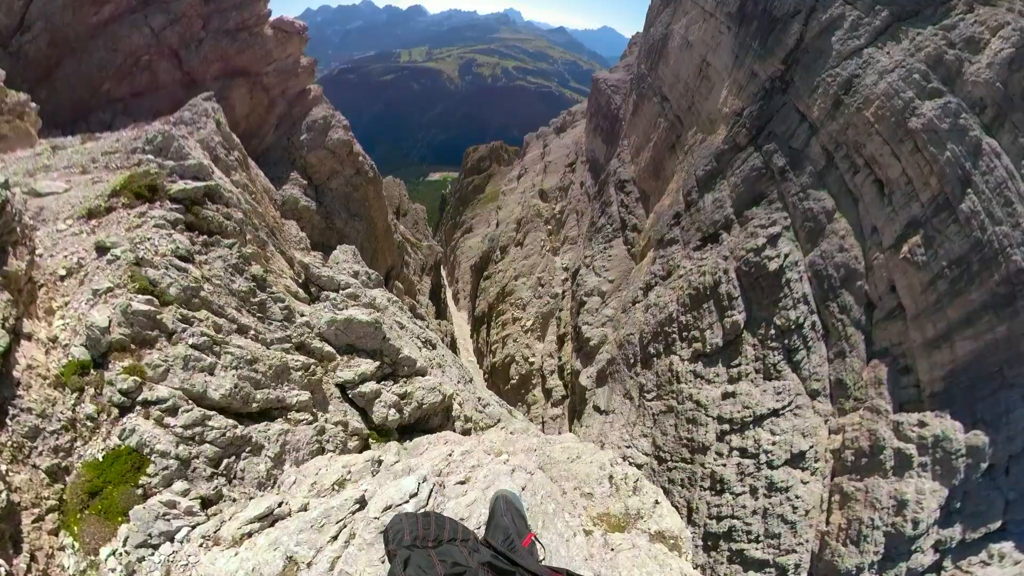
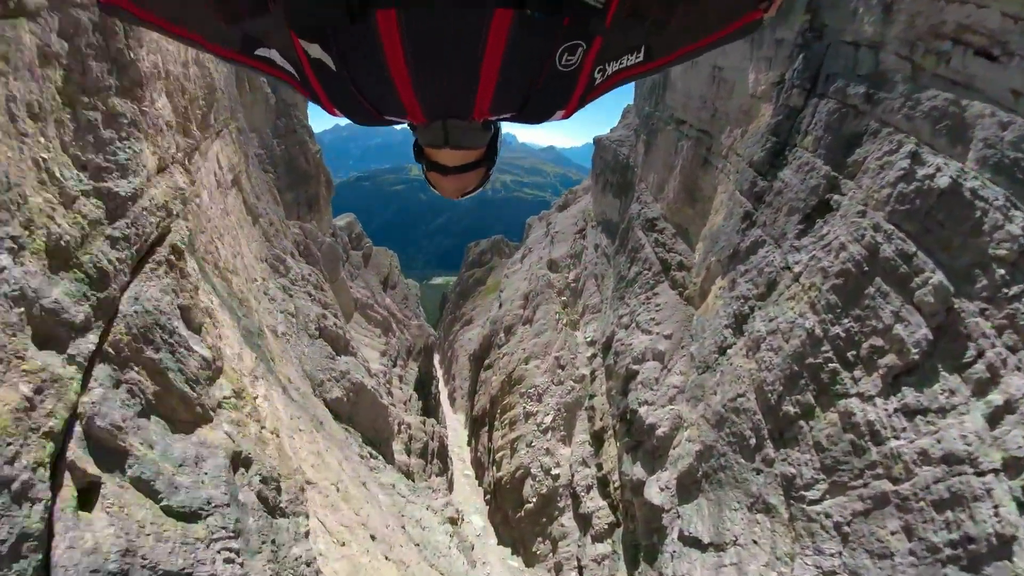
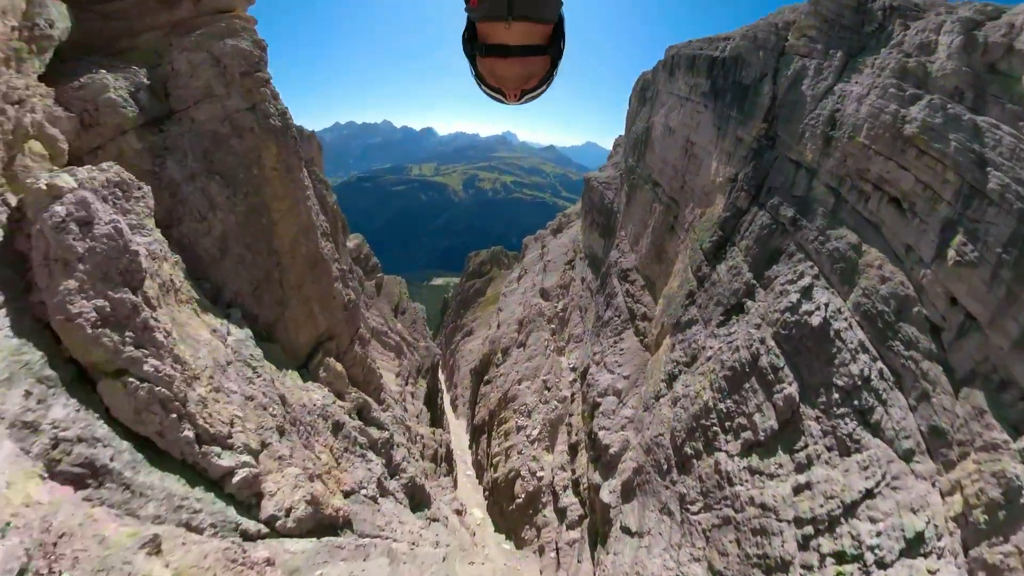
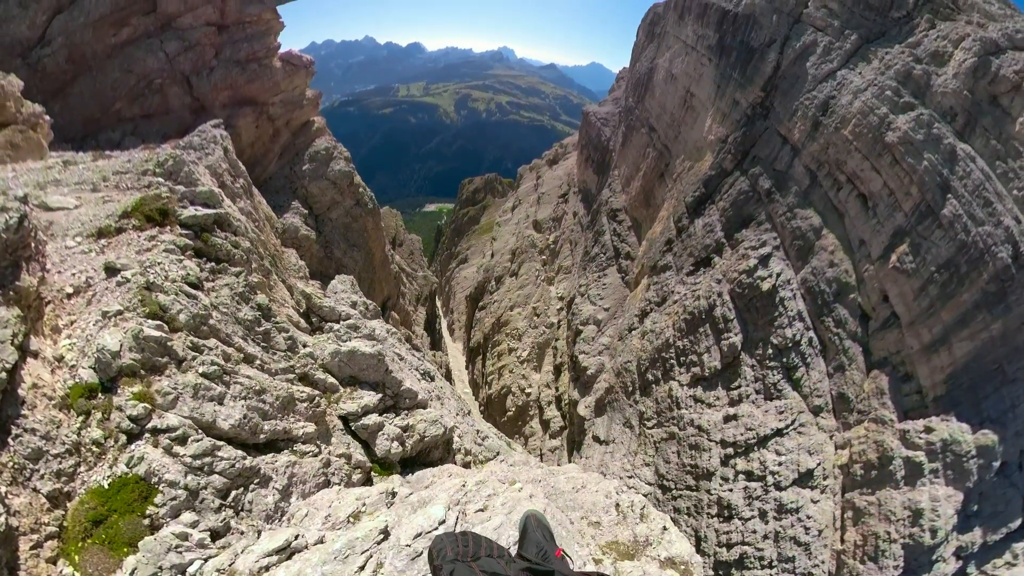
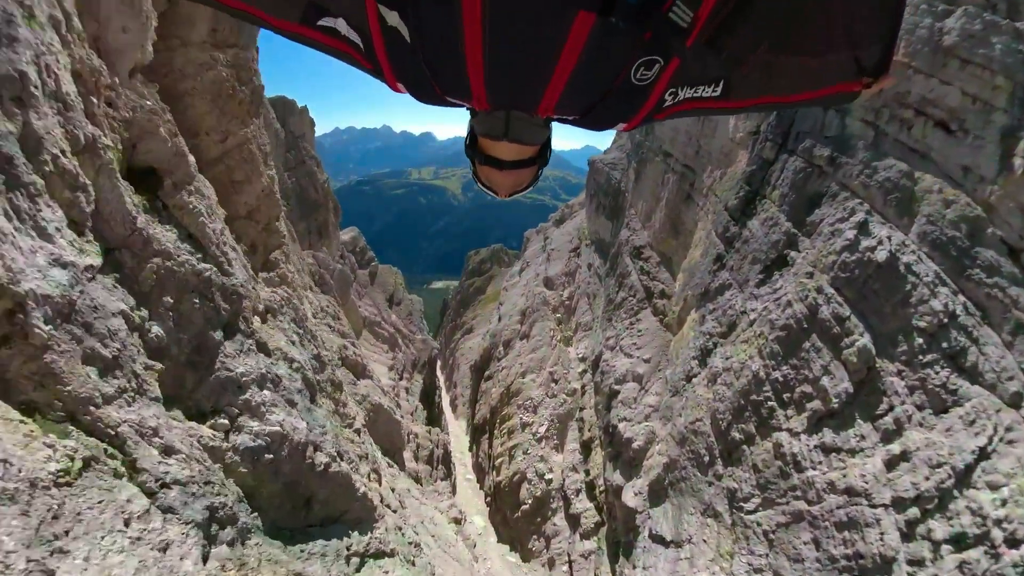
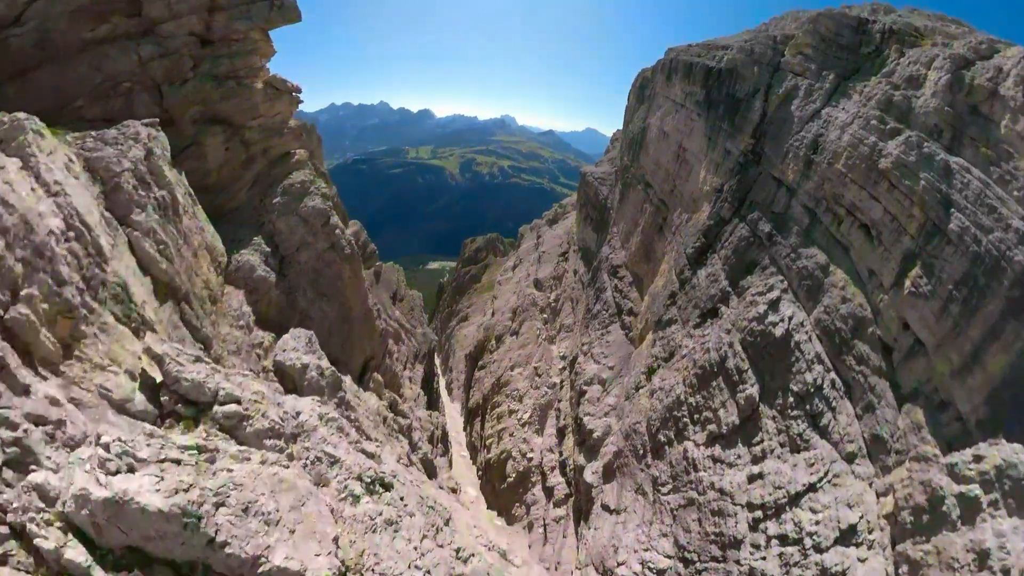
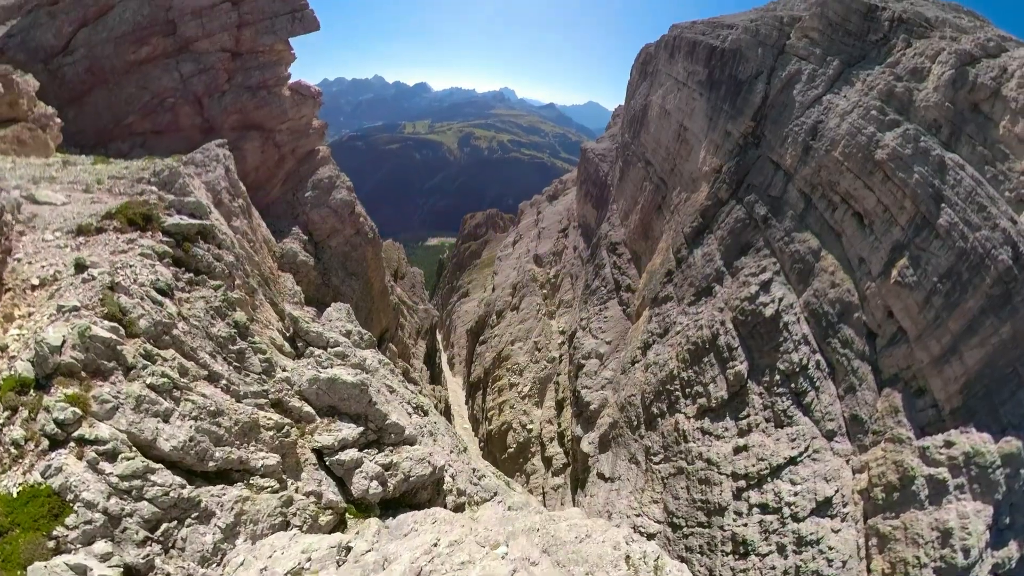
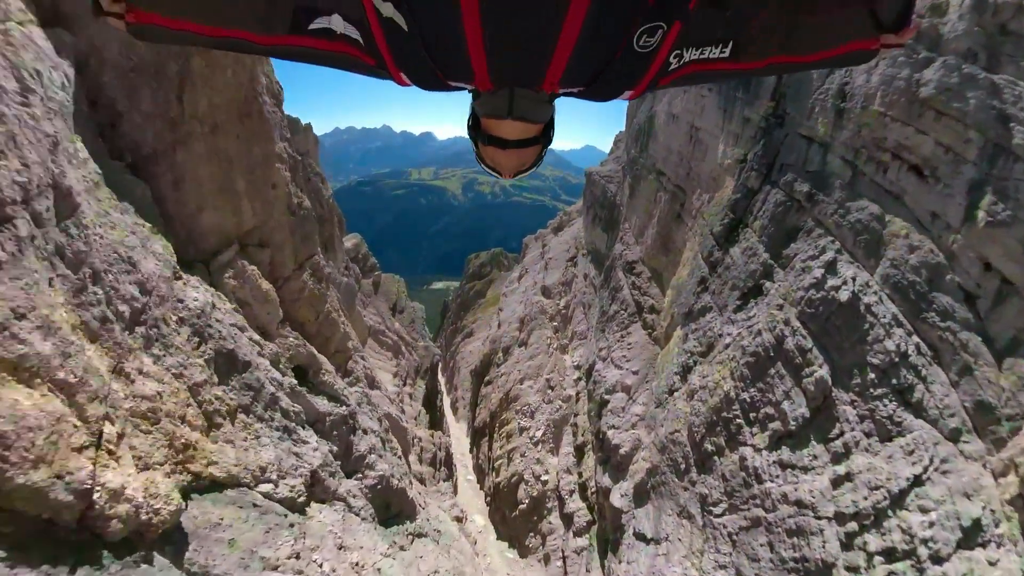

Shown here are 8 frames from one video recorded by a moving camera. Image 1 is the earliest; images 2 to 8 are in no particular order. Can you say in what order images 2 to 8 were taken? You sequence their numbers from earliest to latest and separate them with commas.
4, 7, 6, 3, 8, 5, 2
